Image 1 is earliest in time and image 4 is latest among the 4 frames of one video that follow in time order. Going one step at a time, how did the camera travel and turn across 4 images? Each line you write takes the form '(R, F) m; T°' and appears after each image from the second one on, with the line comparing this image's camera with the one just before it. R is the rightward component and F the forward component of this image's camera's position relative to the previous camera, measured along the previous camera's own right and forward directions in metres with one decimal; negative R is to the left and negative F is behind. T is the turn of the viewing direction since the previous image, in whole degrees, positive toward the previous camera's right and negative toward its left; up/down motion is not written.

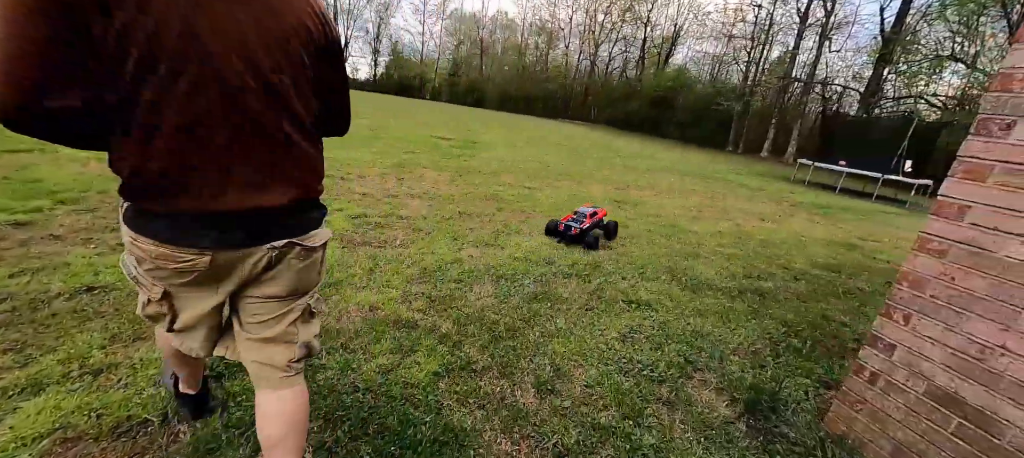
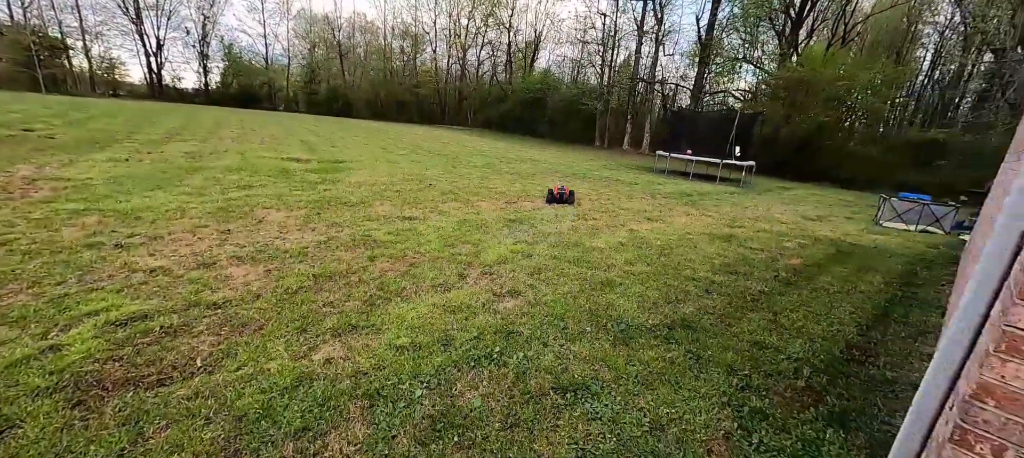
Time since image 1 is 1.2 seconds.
(+0.1, +0.7) m; +16°
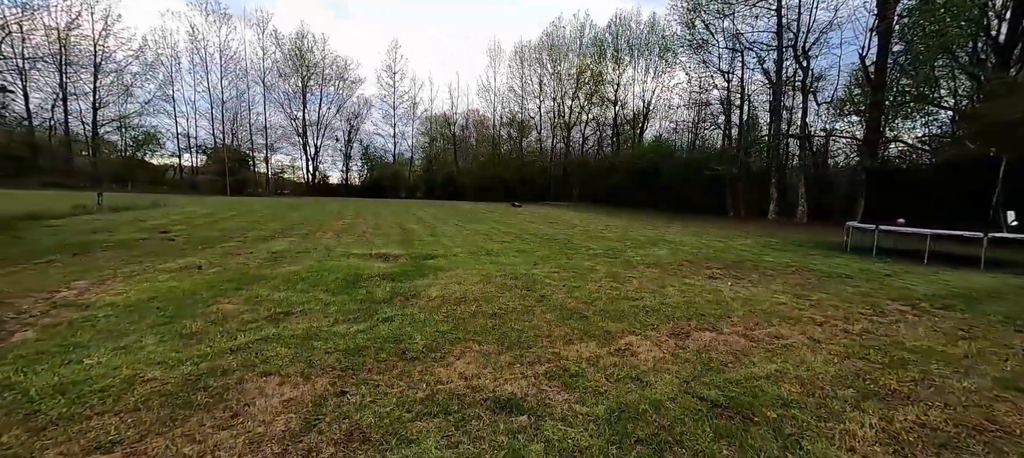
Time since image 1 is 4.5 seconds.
(-0.5, +2.3) m; -15°
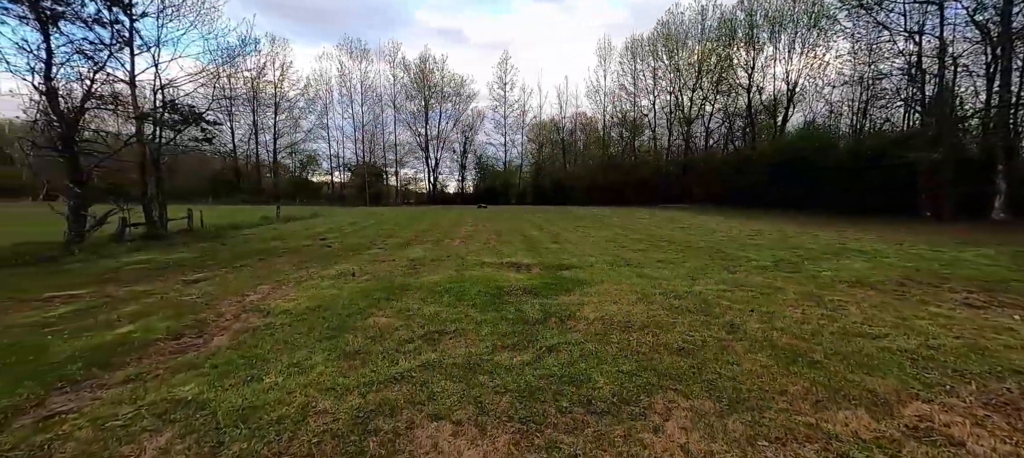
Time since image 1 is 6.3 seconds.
(-0.6, +0.6) m; -15°
